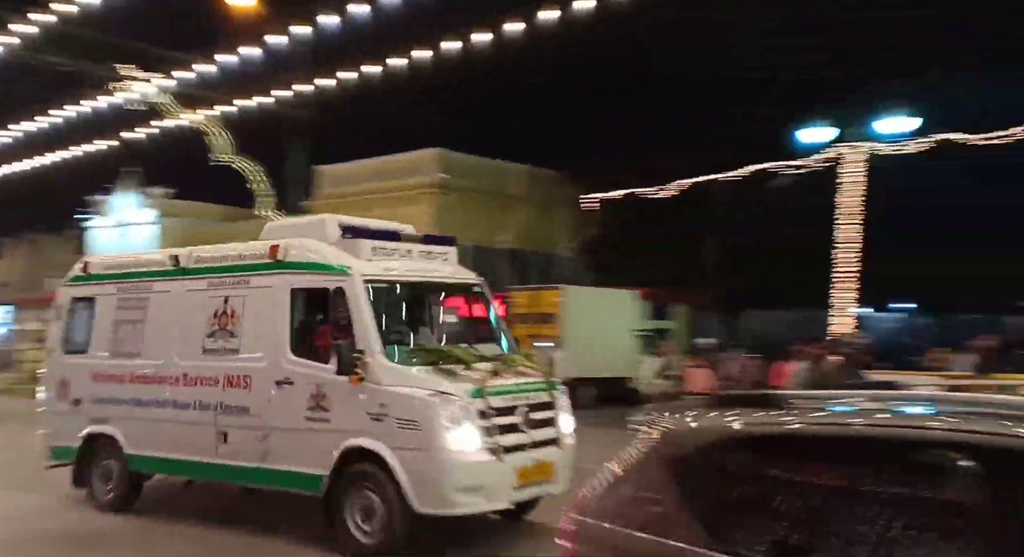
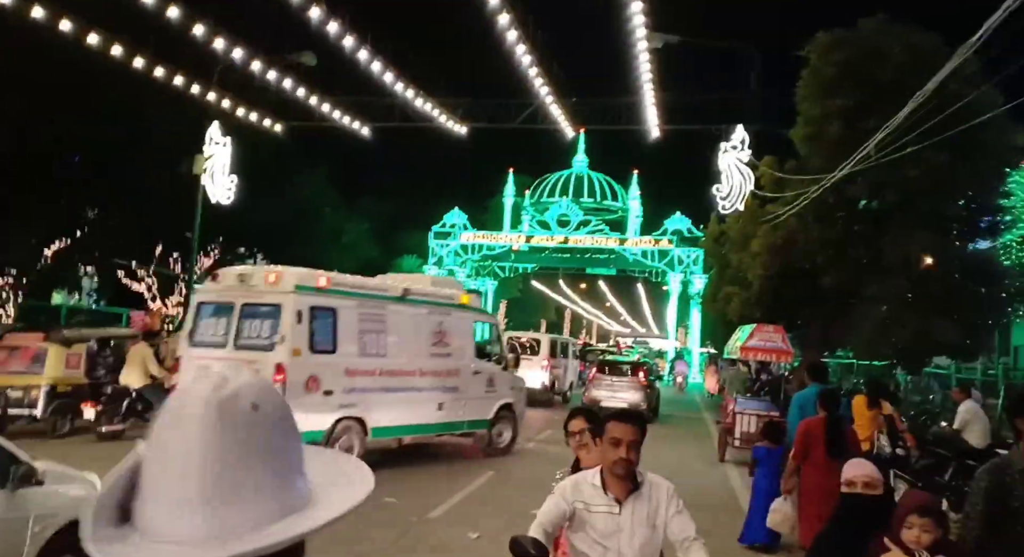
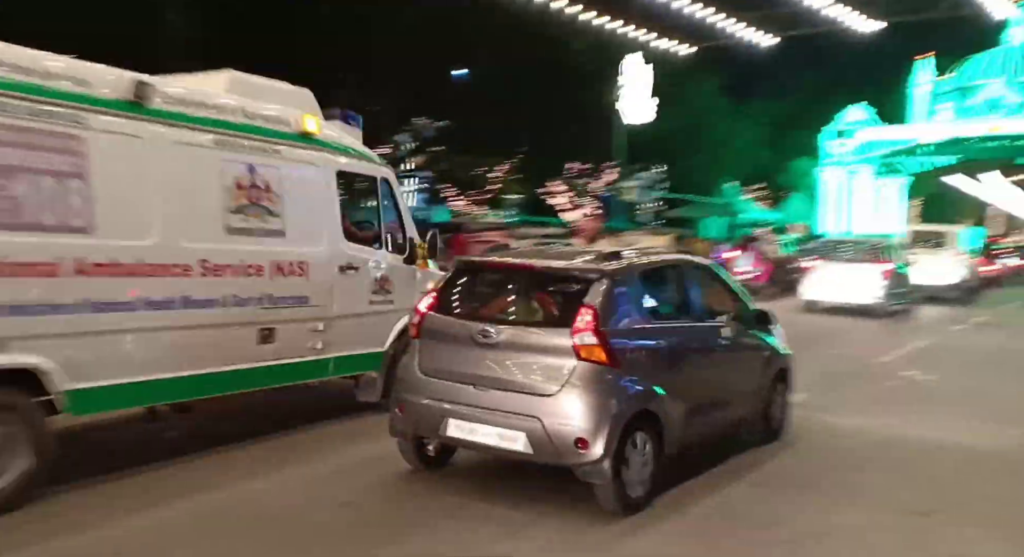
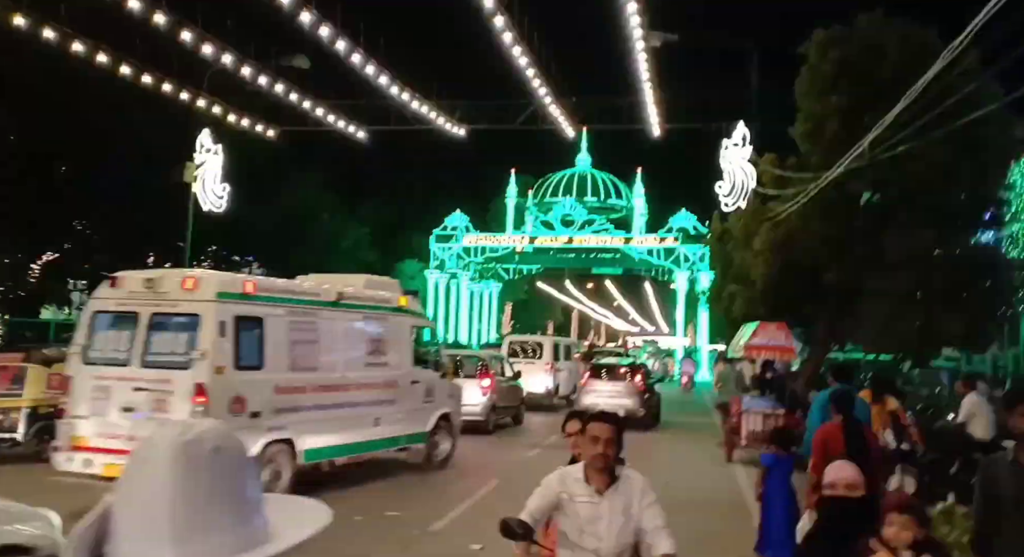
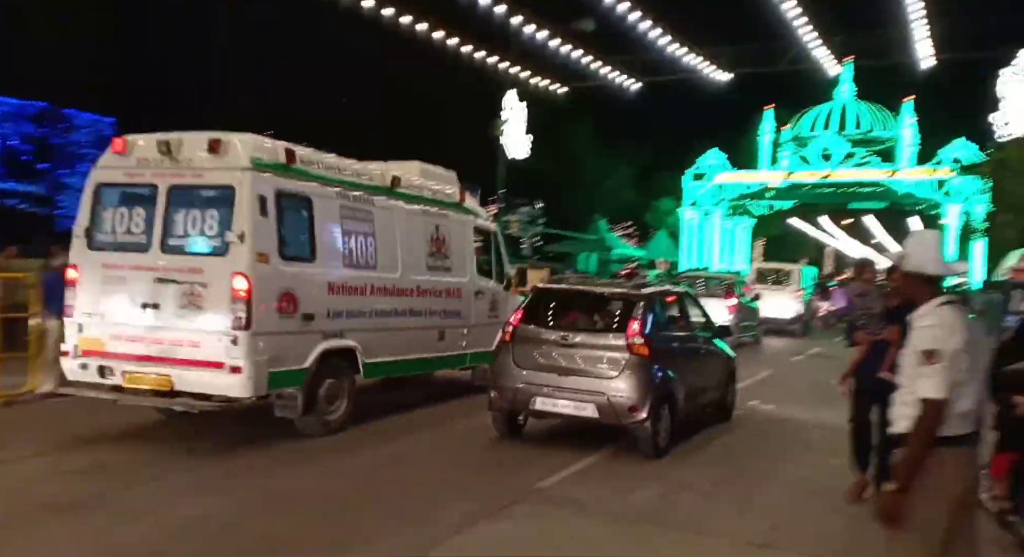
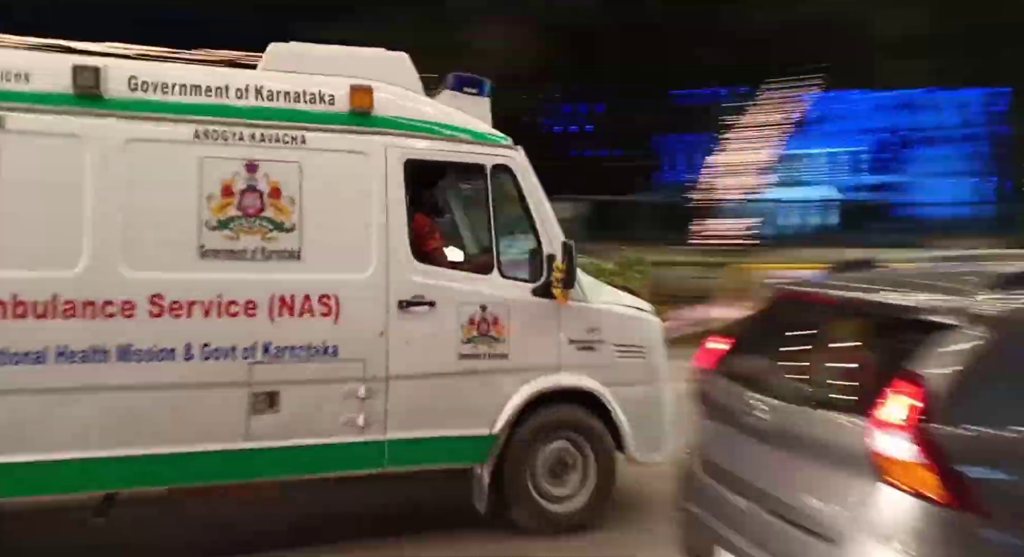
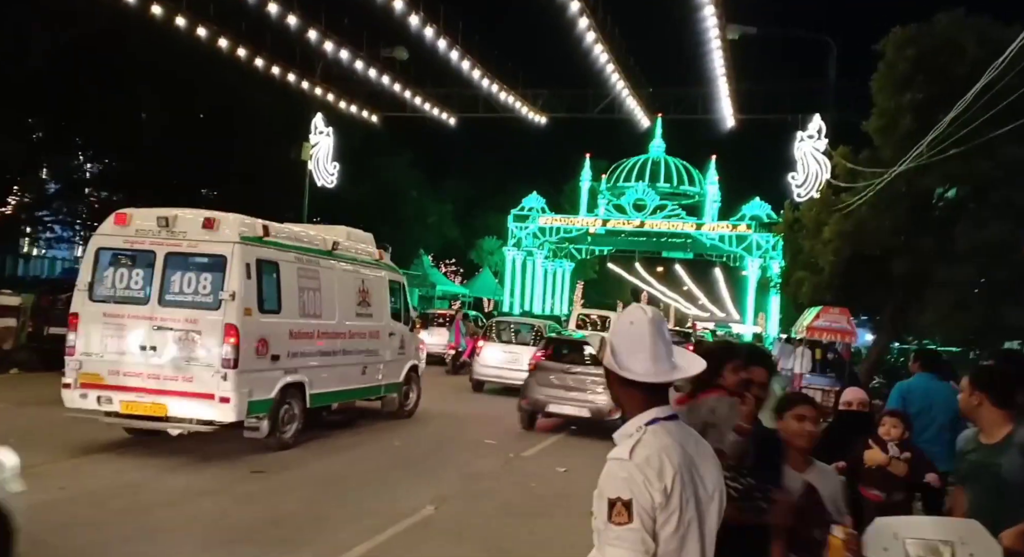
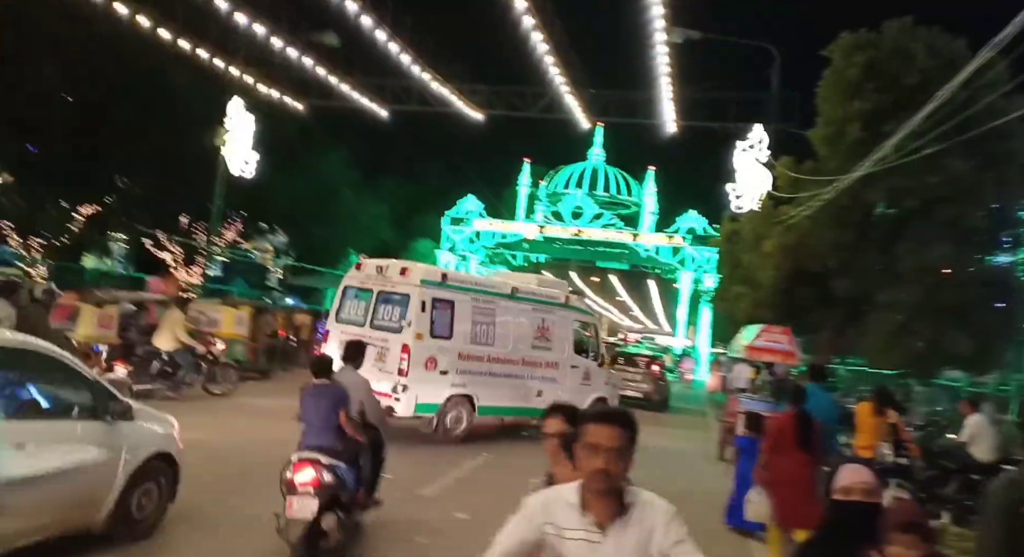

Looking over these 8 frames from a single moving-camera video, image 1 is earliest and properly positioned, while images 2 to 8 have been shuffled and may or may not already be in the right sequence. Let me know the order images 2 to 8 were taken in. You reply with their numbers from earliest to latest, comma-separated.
6, 3, 5, 7, 4, 2, 8
